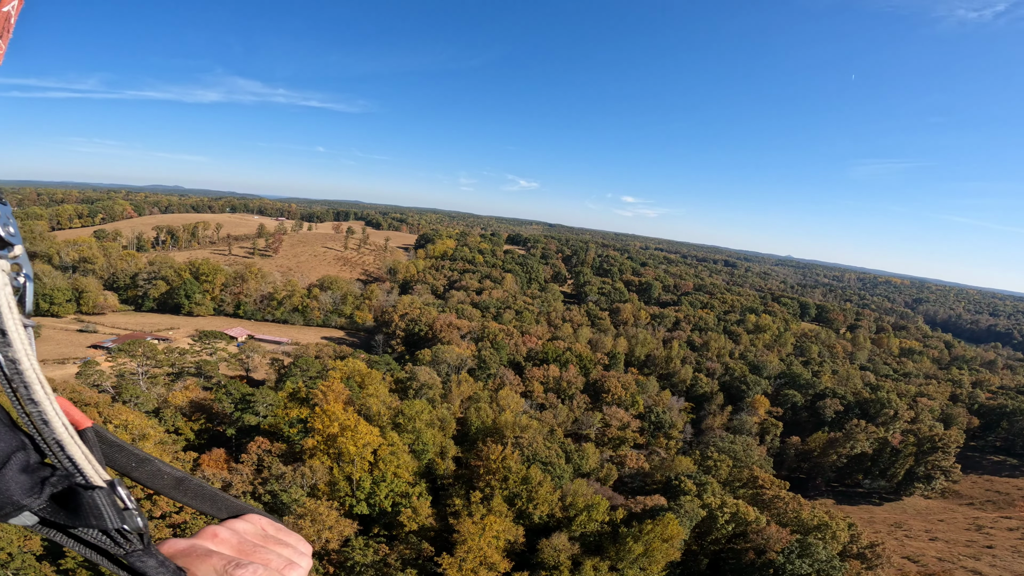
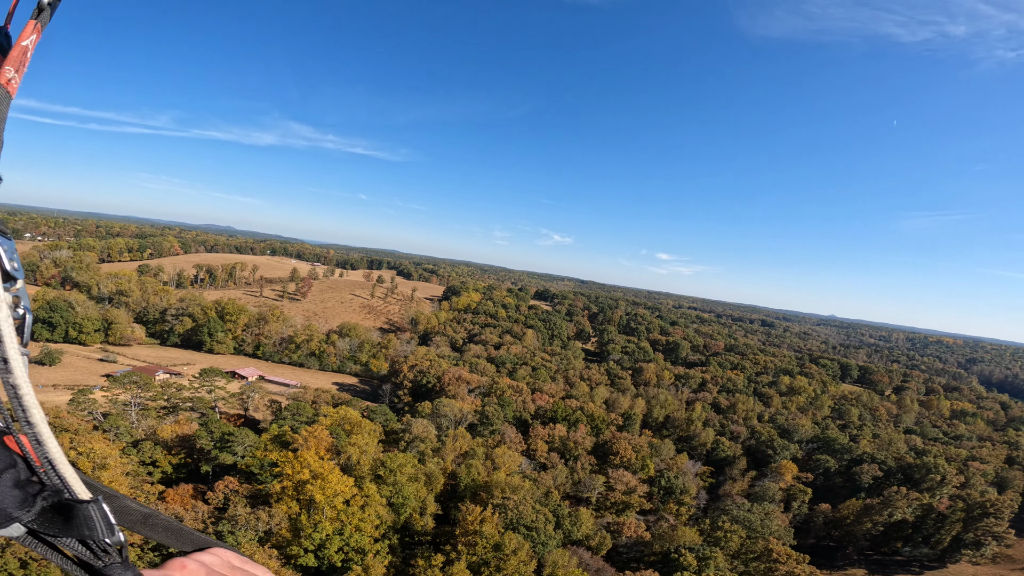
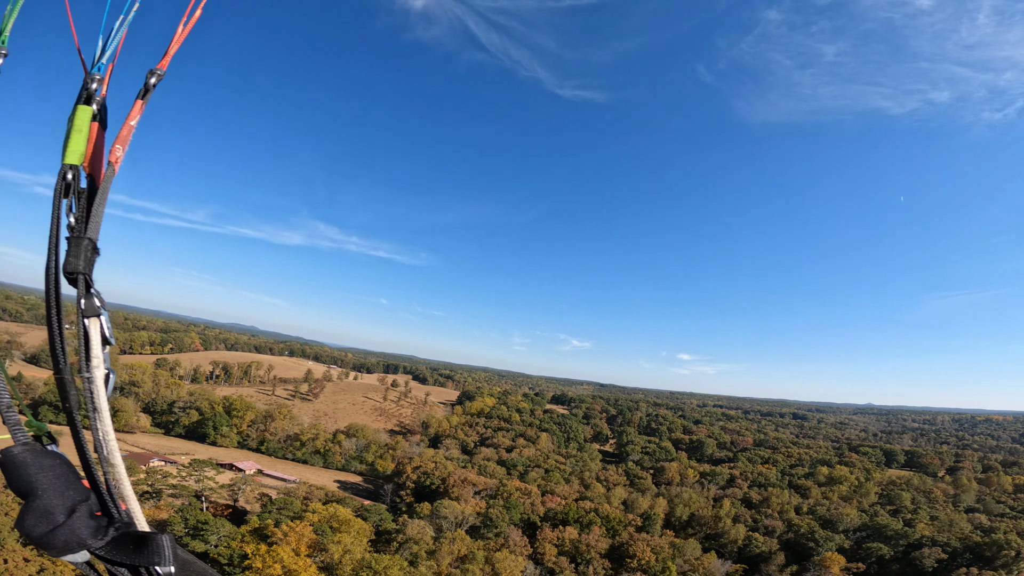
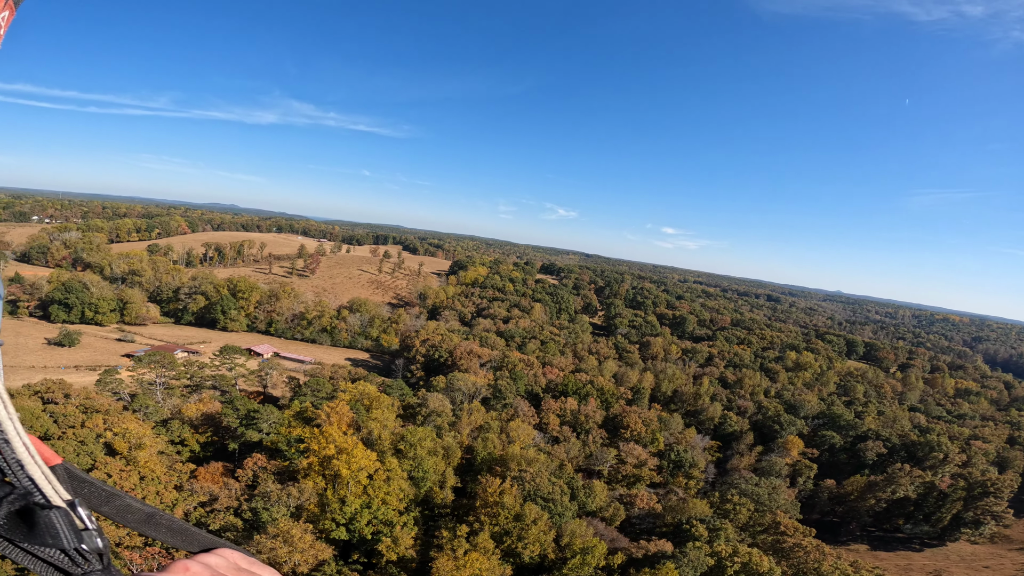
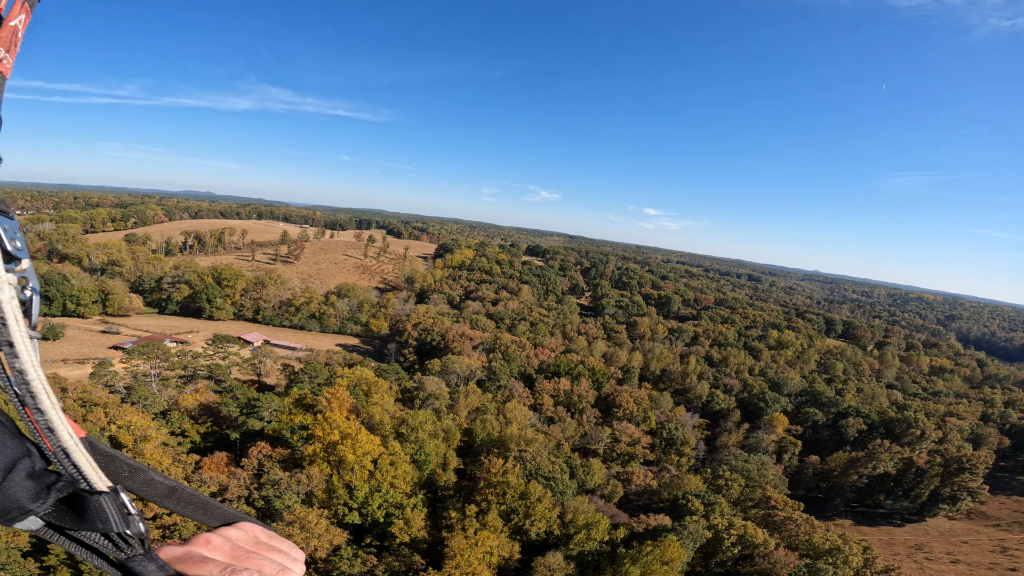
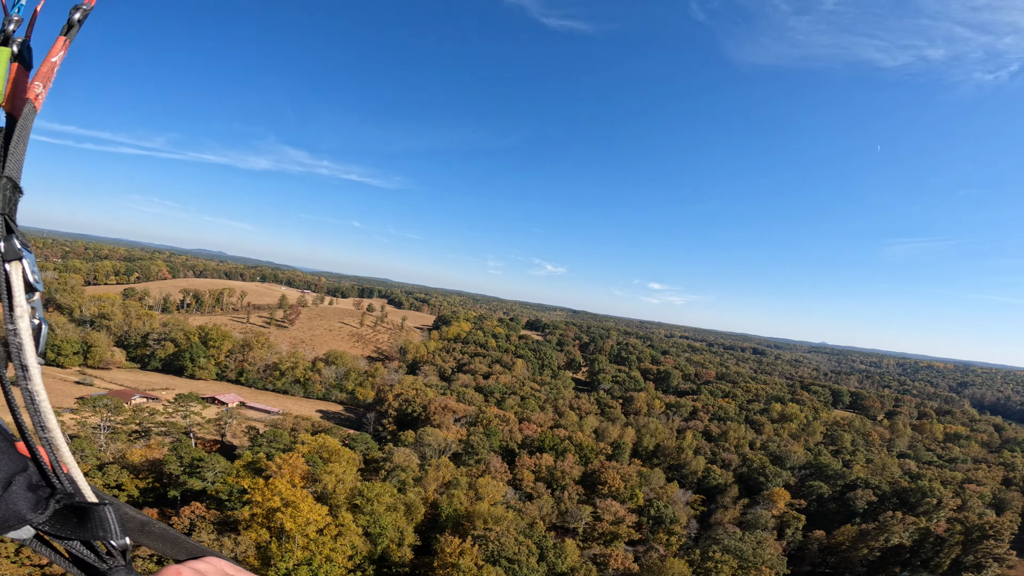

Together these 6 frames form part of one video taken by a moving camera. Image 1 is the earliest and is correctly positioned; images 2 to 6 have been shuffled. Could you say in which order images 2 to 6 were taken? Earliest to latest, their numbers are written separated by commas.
5, 4, 2, 6, 3
